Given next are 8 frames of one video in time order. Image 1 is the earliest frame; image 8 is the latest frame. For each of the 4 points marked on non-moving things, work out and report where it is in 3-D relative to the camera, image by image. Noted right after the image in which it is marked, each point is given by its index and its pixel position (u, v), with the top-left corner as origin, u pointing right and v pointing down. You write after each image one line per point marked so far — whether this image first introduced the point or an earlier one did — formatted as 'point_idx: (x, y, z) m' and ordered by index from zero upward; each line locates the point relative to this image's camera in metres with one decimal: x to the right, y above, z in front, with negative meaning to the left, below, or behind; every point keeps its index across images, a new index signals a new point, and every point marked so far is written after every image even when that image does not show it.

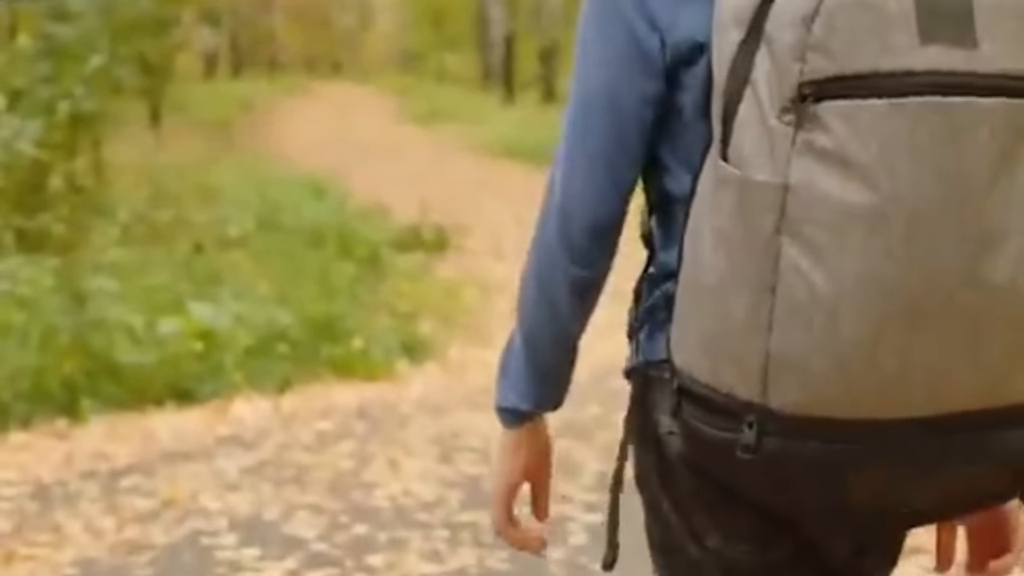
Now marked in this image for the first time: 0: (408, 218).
0: (-0.8, +0.4, +9.6) m
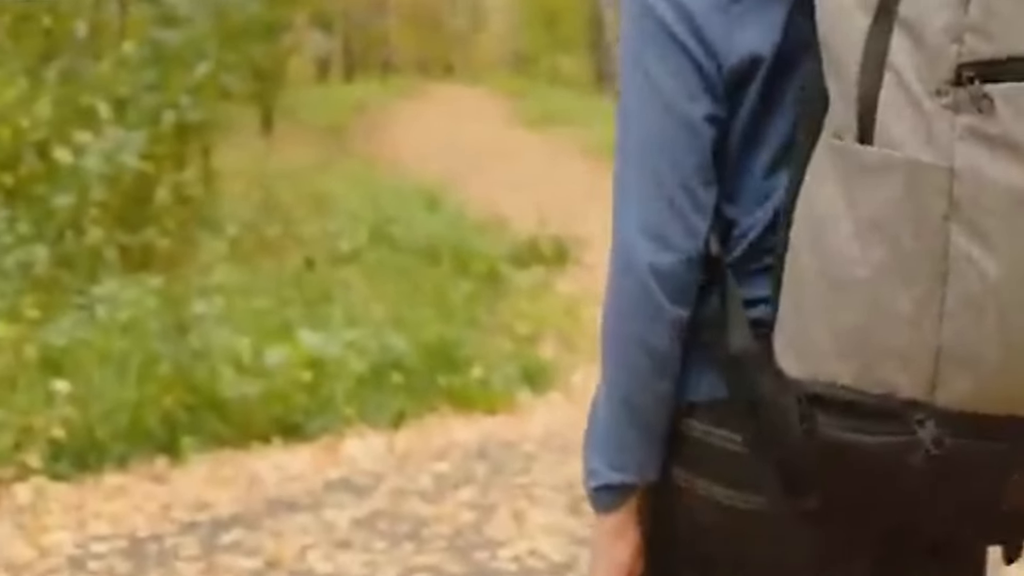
0: (-0.1, +0.3, +9.2) m
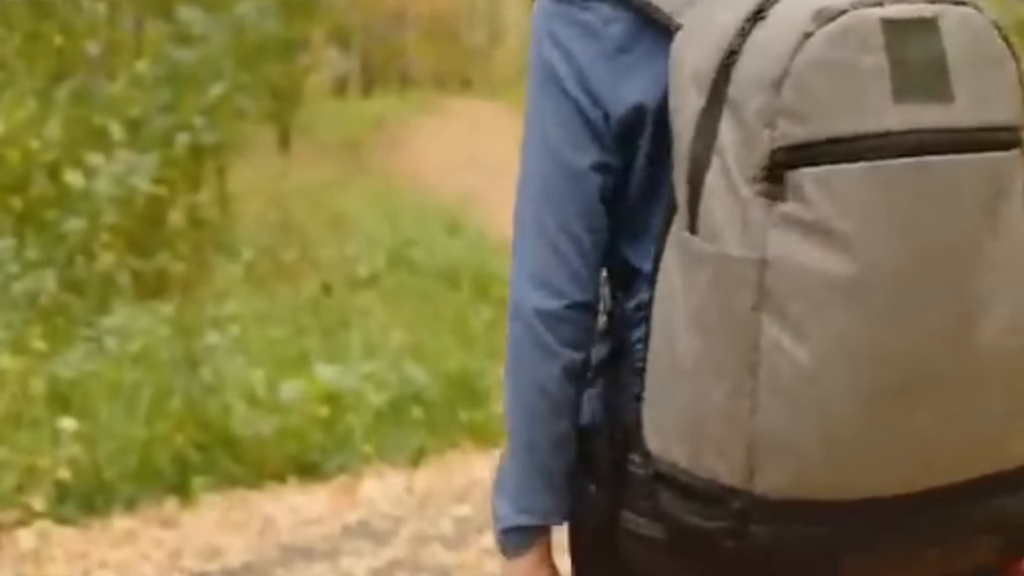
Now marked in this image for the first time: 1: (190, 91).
0: (0.0, +0.2, +9.0) m
1: (-1.2, +0.8, +6.9) m
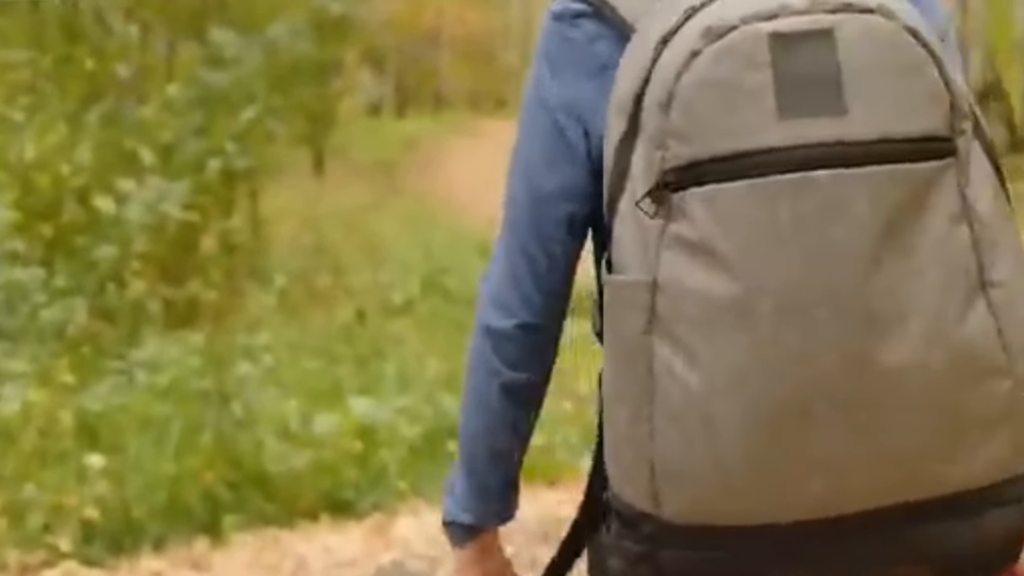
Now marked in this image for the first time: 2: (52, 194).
0: (+0.1, +0.1, +8.9) m
1: (-1.1, +0.7, +6.8) m
2: (-1.6, +0.3, +6.1) m
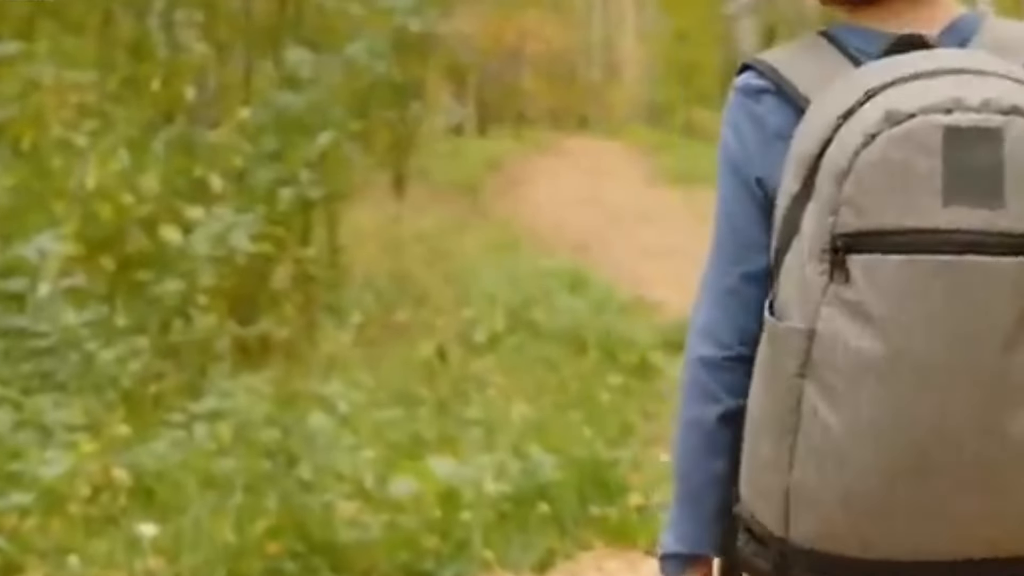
0: (+0.6, -0.1, +8.4) m
1: (-0.8, +0.5, +6.4) m
2: (-1.3, +0.2, +5.6) m
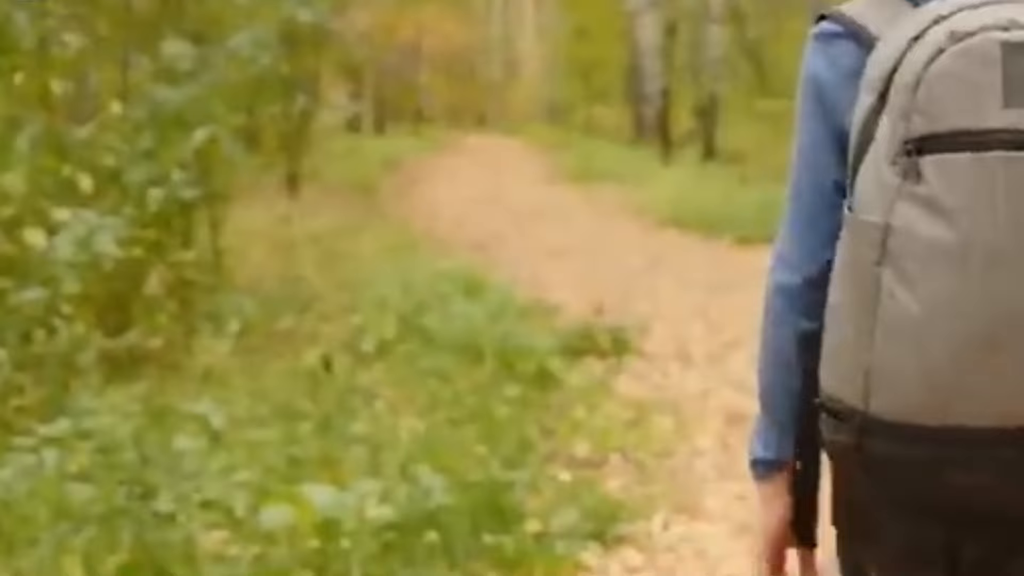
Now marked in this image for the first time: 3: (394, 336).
0: (+0.1, -0.1, +8.0) m
1: (-1.1, +0.5, +5.9) m
2: (-1.6, +0.2, +5.1) m
3: (-0.4, -0.2, +6.8) m
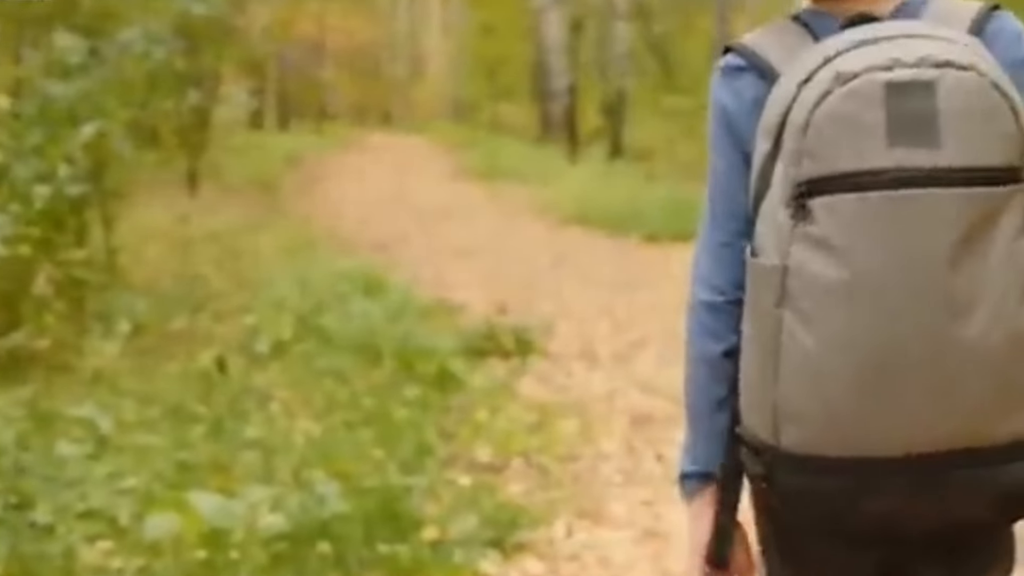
0: (-0.3, -0.1, +7.8) m
1: (-1.5, +0.5, +5.7) m
2: (-1.9, +0.2, +4.9) m
3: (-0.8, -0.2, +6.6) m
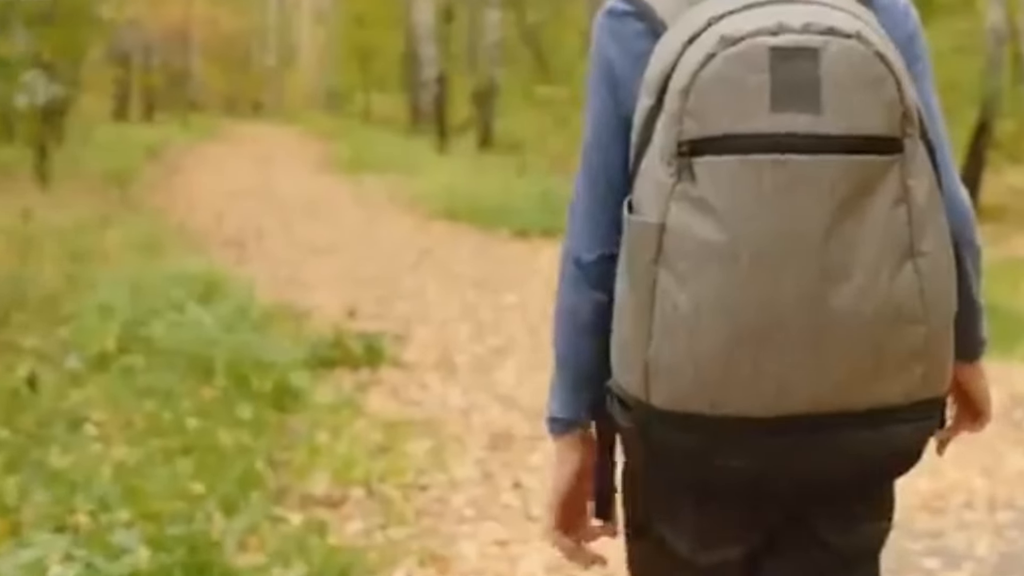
0: (-0.9, -0.1, +7.2) m
1: (-1.9, +0.5, +5.0) m
2: (-2.3, +0.1, +4.2) m
3: (-1.3, -0.2, +5.9) m
